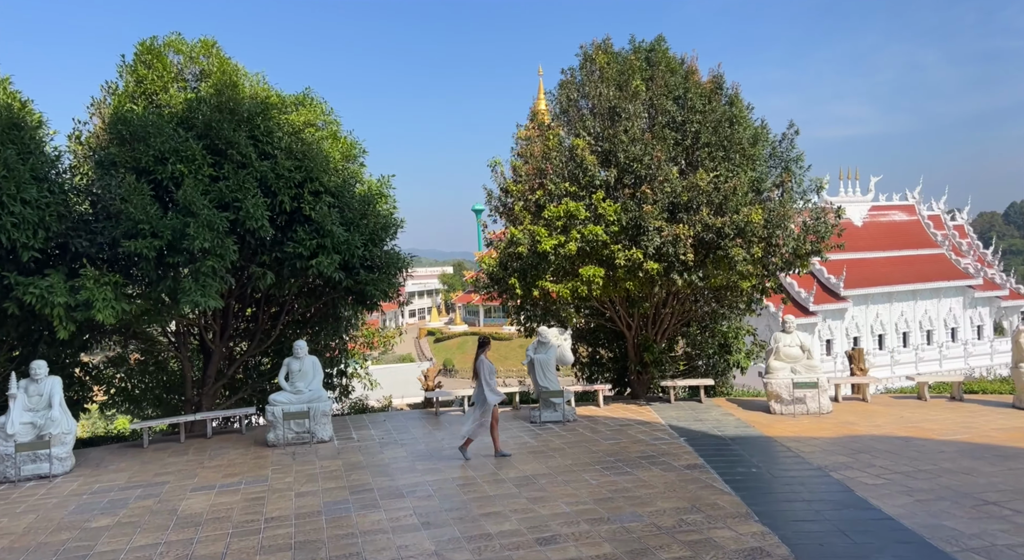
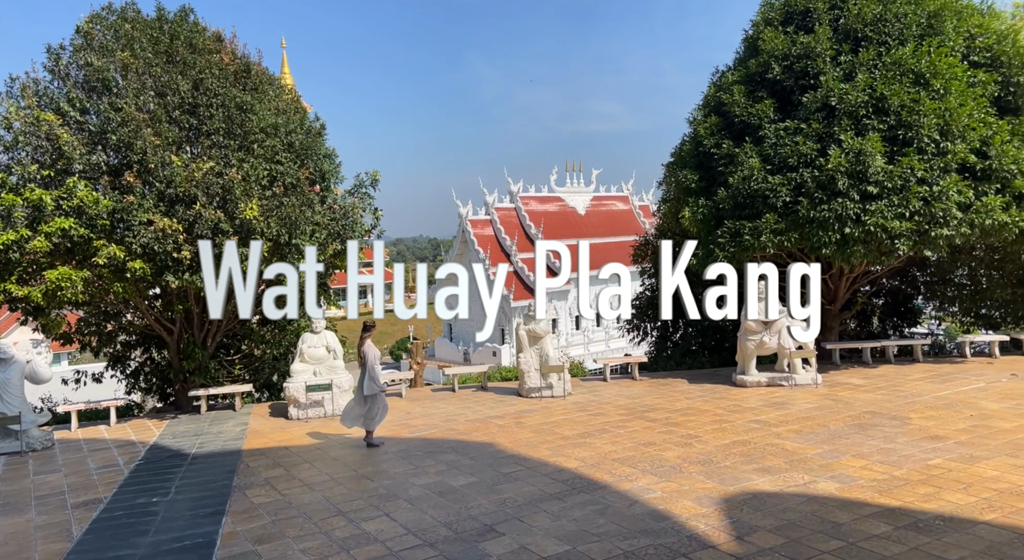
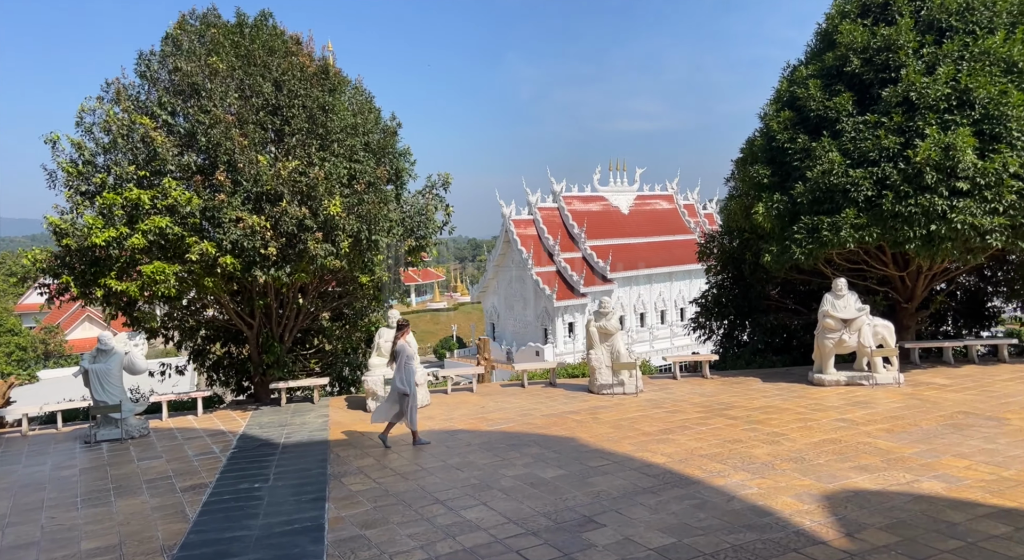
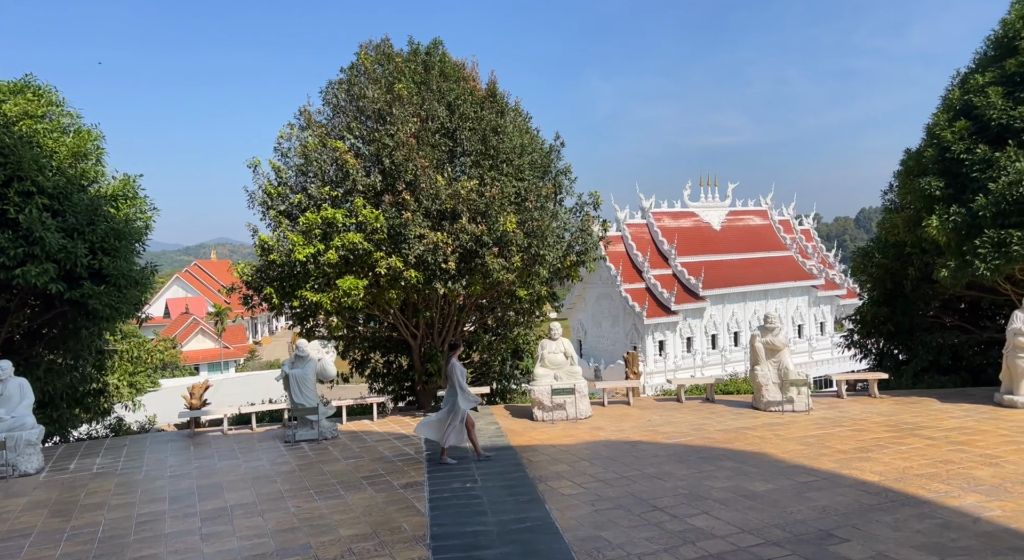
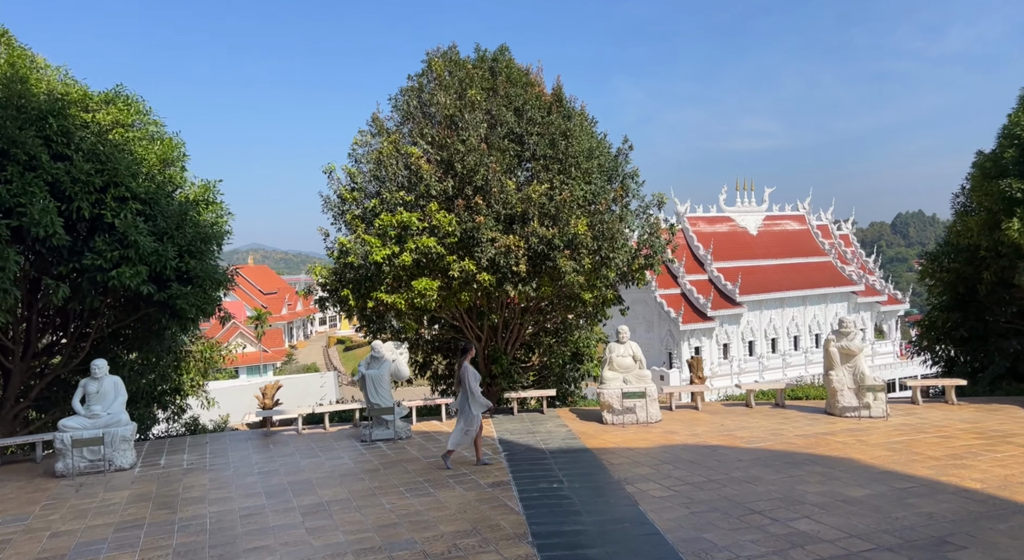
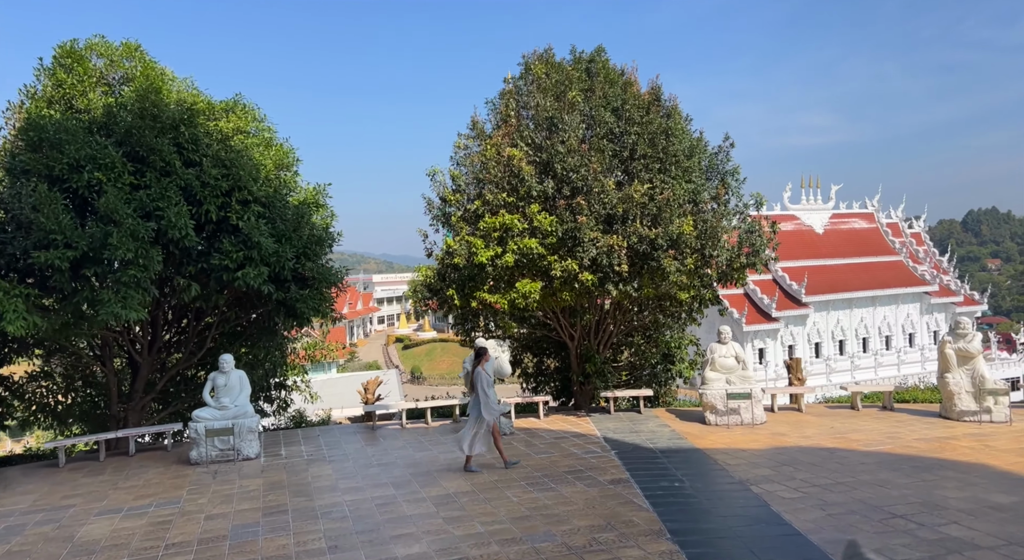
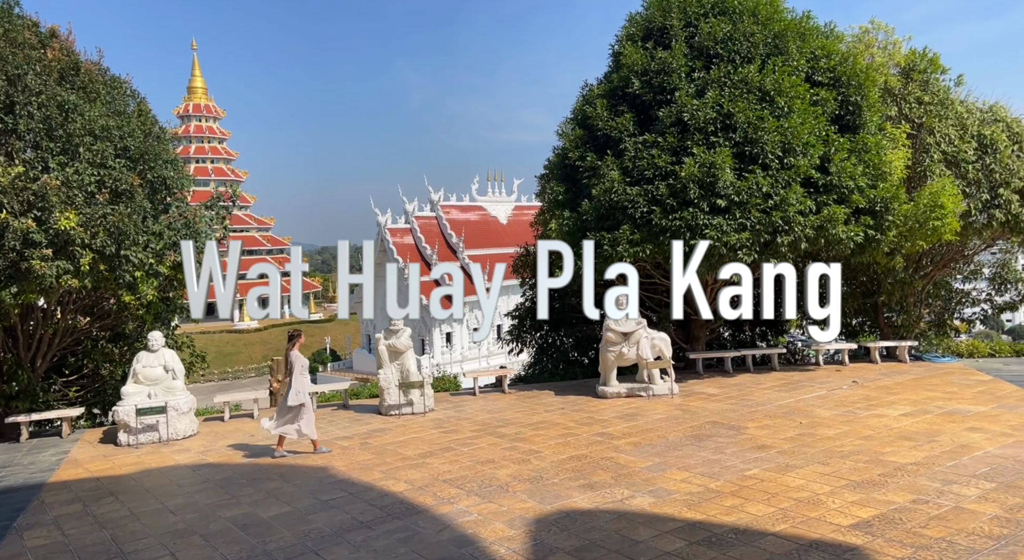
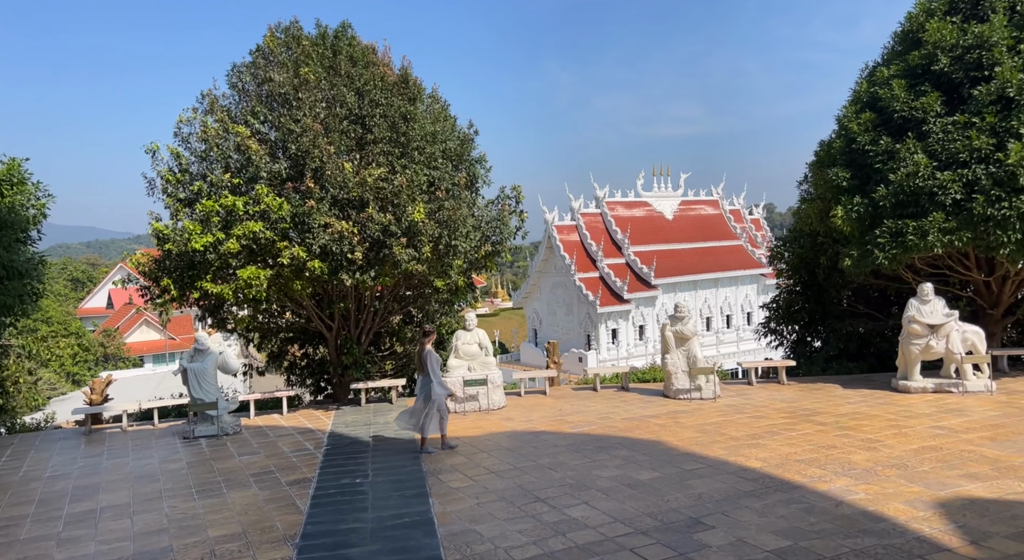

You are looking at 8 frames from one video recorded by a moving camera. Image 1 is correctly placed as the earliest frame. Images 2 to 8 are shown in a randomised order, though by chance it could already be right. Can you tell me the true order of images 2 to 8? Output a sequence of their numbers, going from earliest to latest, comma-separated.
6, 5, 4, 8, 3, 2, 7
